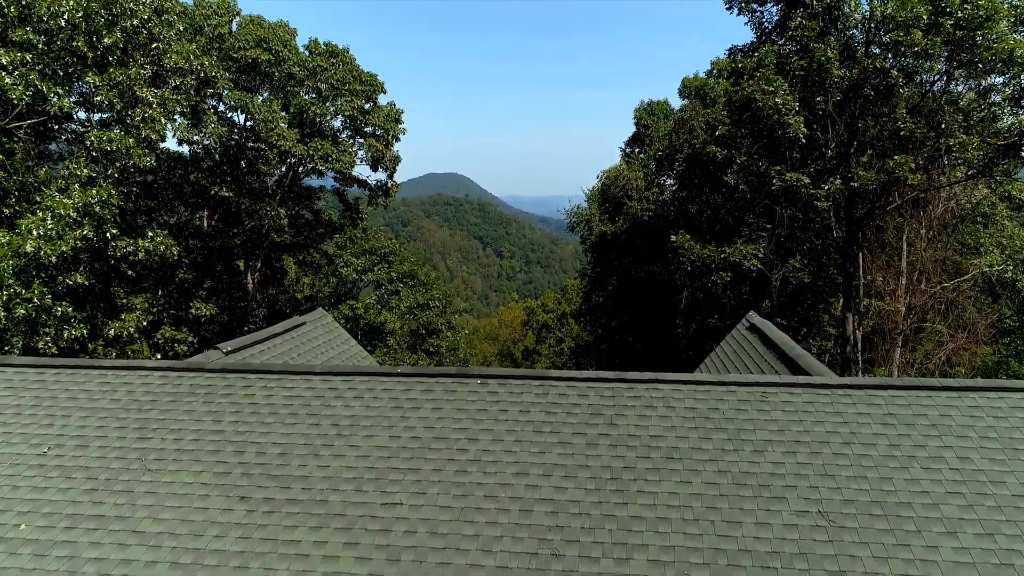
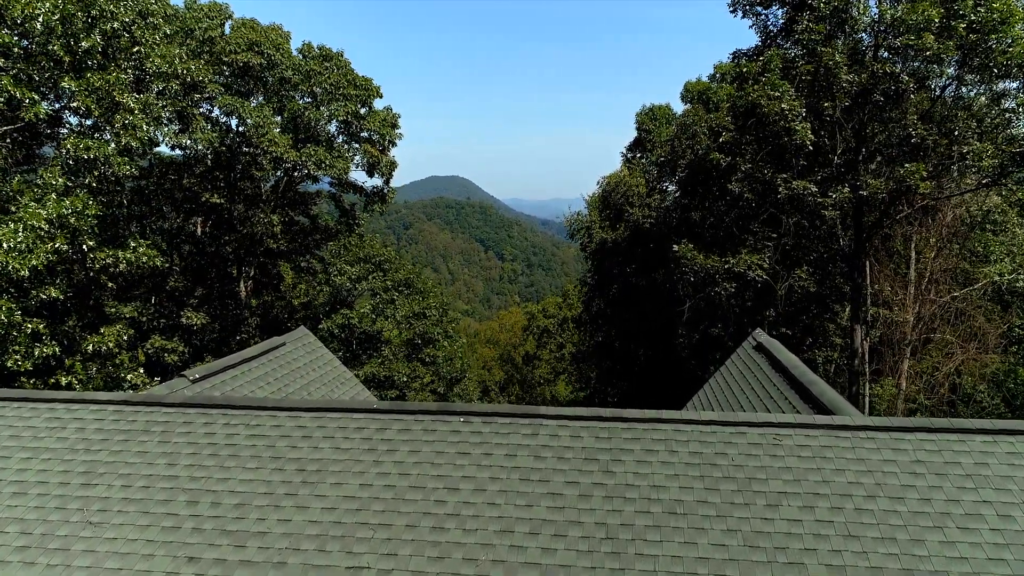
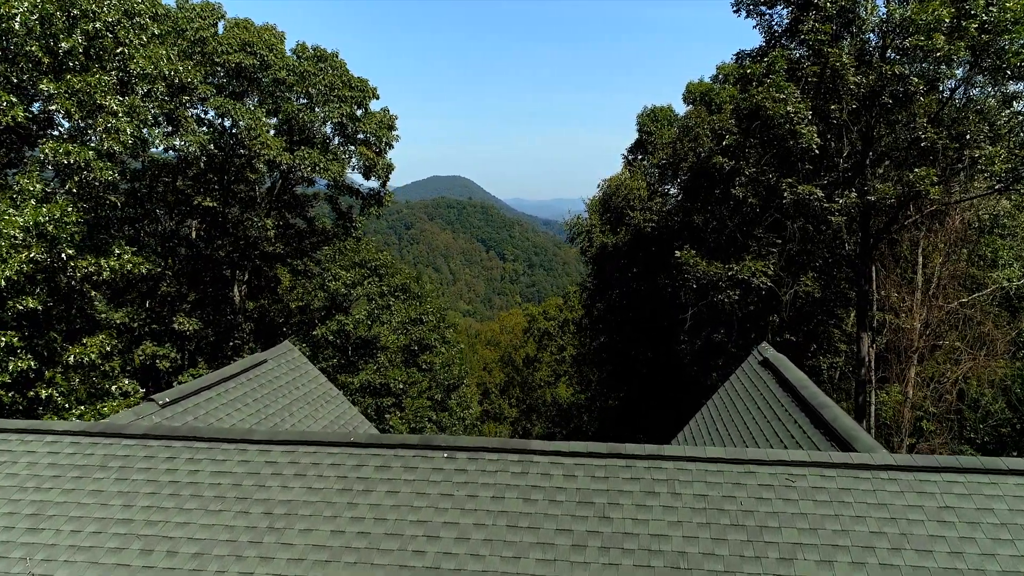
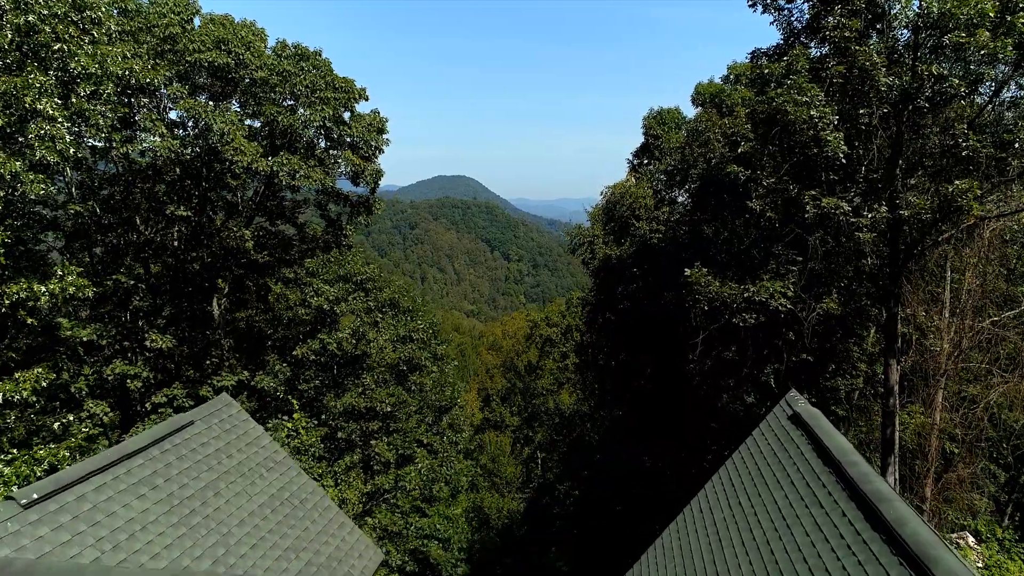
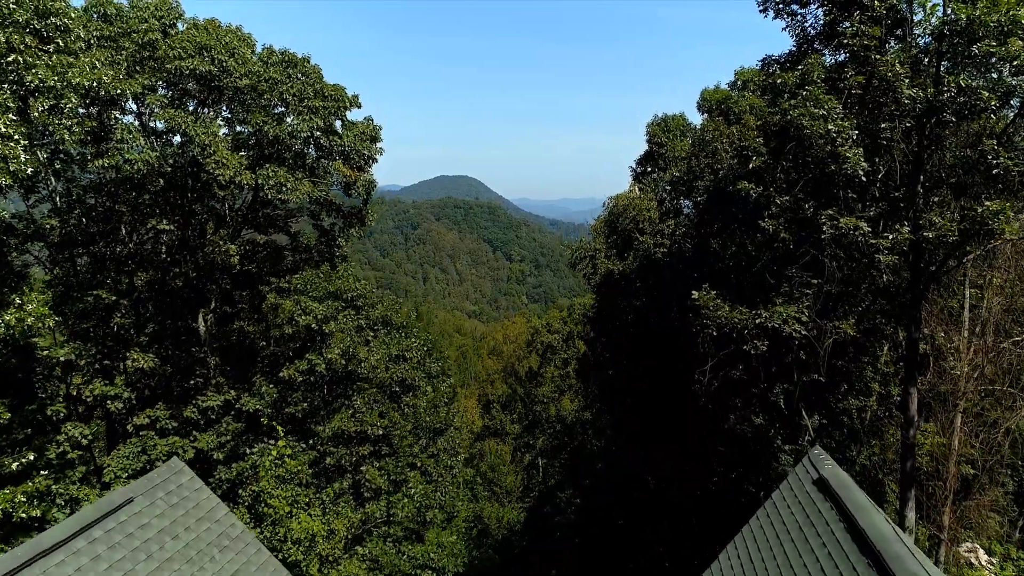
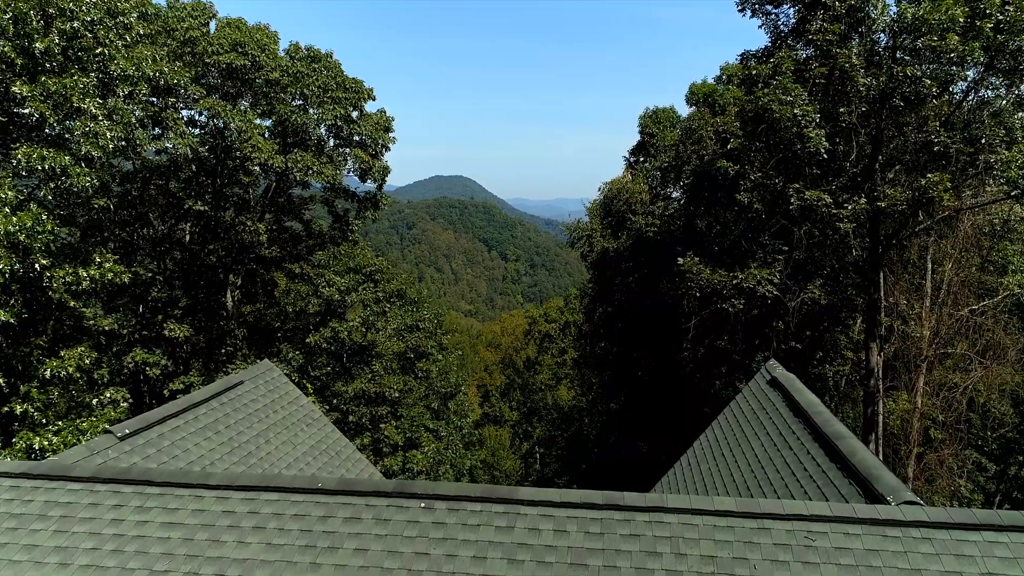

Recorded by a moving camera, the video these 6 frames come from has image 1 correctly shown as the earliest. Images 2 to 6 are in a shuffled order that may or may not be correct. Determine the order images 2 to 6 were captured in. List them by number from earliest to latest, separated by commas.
2, 3, 6, 4, 5
